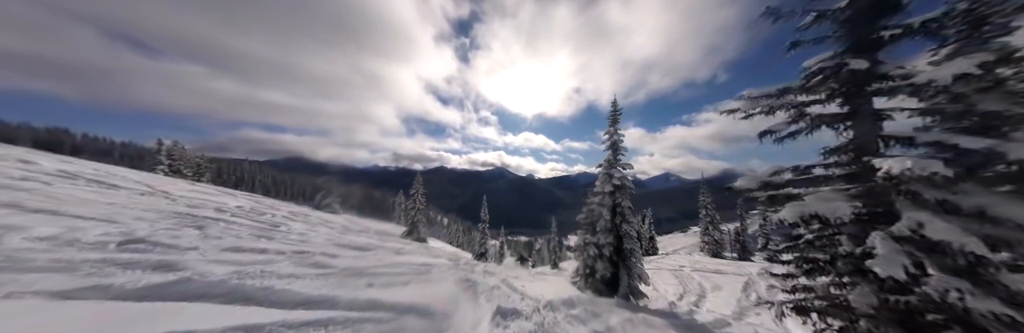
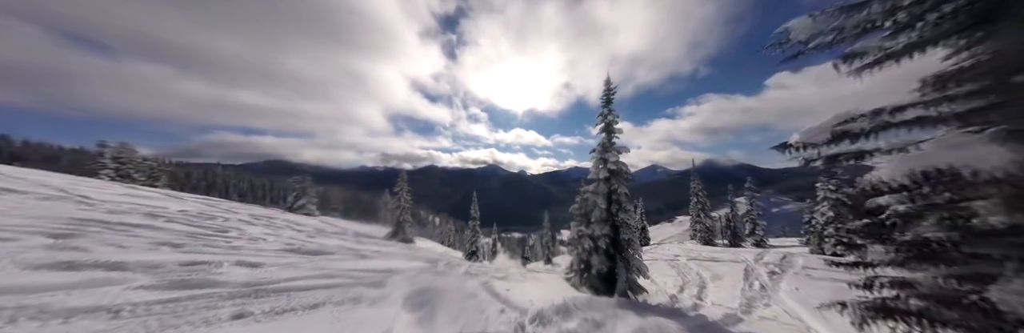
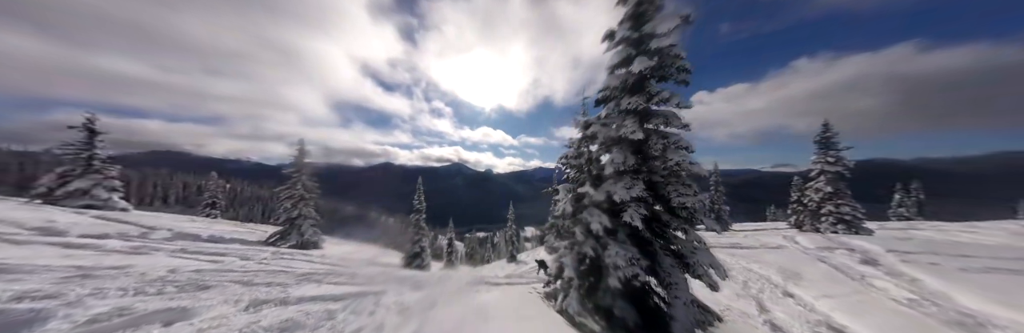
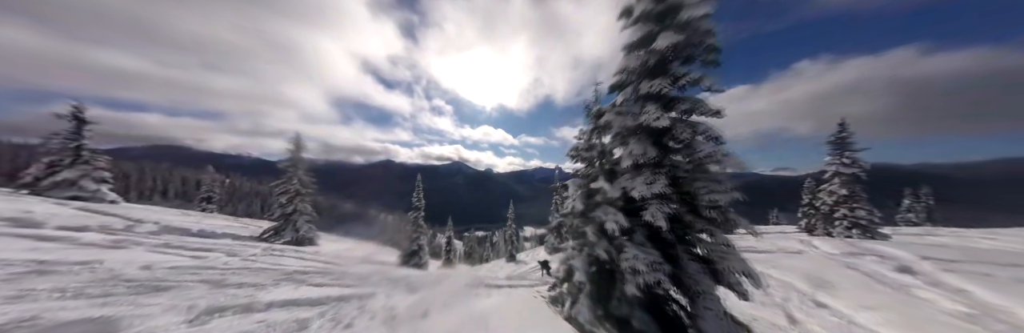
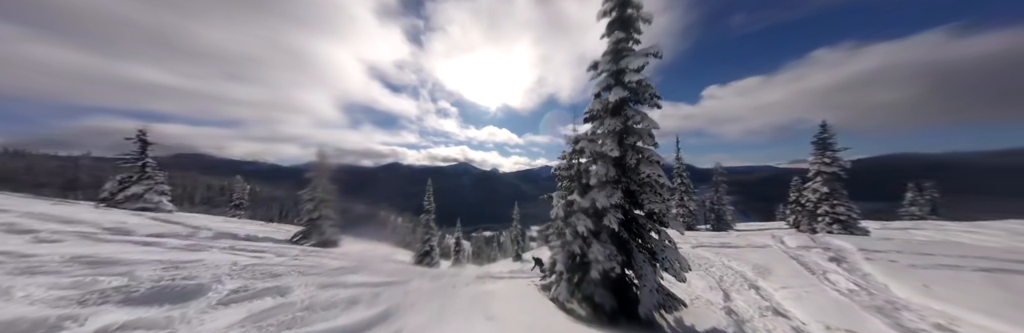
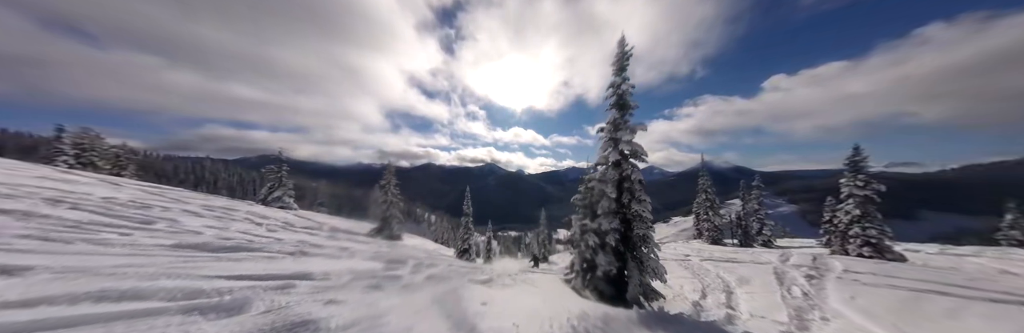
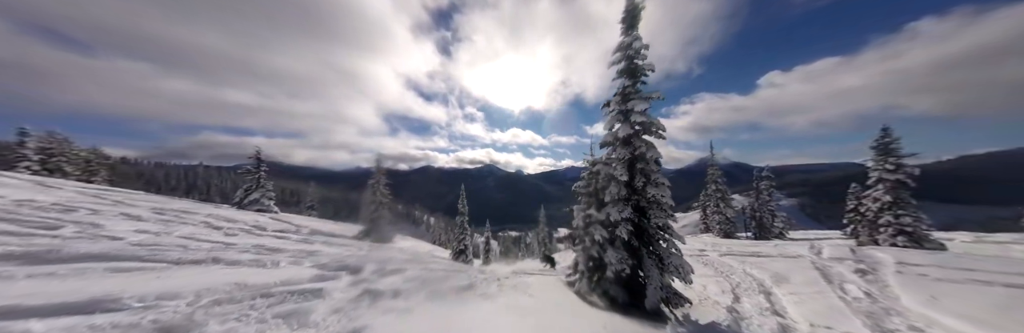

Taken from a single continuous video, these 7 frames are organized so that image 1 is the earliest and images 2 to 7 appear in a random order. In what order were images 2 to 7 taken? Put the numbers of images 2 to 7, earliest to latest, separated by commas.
2, 6, 7, 5, 3, 4
